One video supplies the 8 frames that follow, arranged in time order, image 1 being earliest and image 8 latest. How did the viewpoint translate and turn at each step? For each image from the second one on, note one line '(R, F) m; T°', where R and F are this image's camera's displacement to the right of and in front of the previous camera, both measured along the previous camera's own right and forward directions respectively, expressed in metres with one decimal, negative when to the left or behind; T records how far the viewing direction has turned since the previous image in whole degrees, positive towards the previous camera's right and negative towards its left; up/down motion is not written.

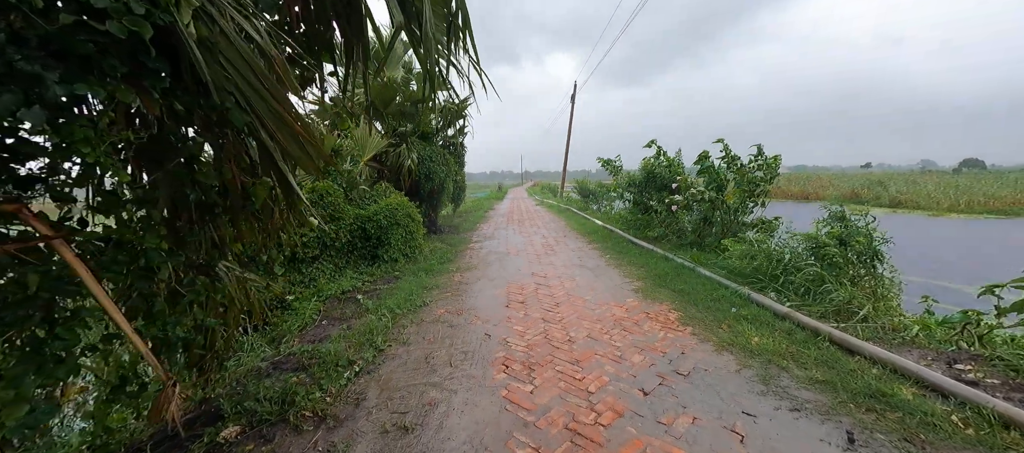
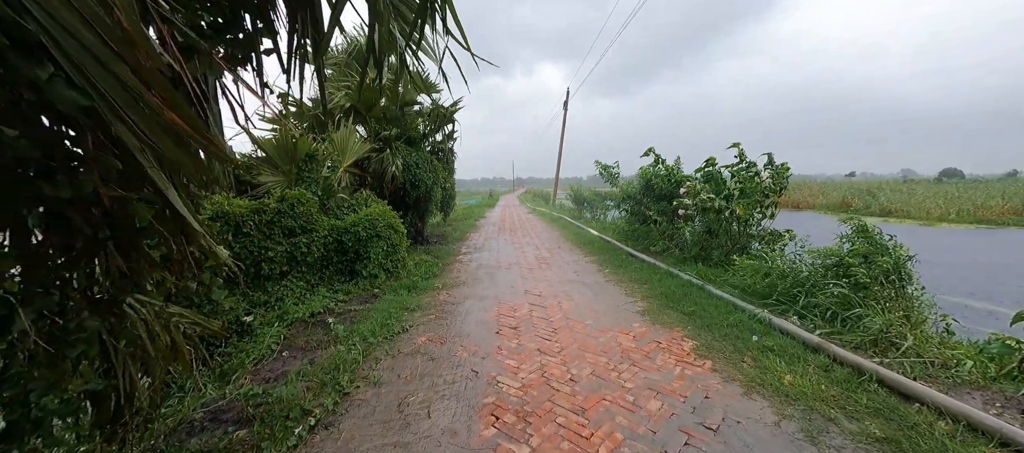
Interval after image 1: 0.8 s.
(0.0, +0.5) m; +1°
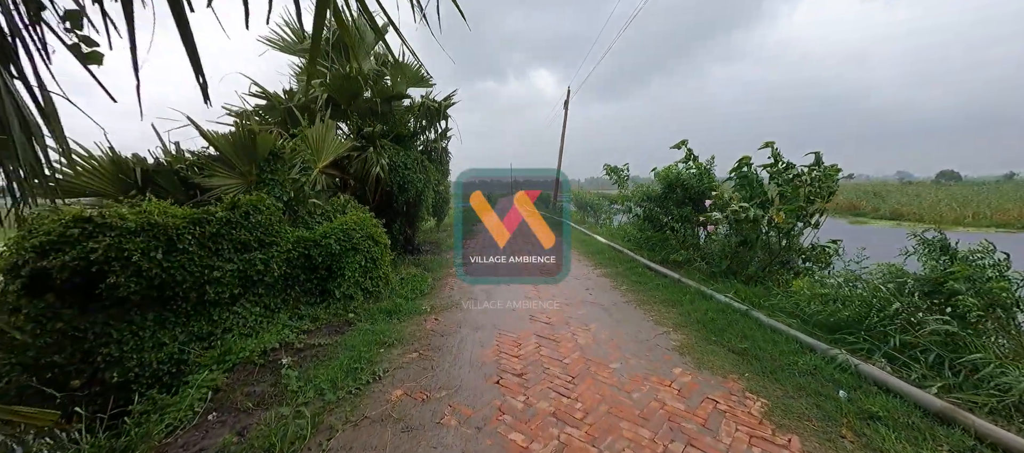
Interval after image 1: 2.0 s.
(0.0, +0.8) m; 0°
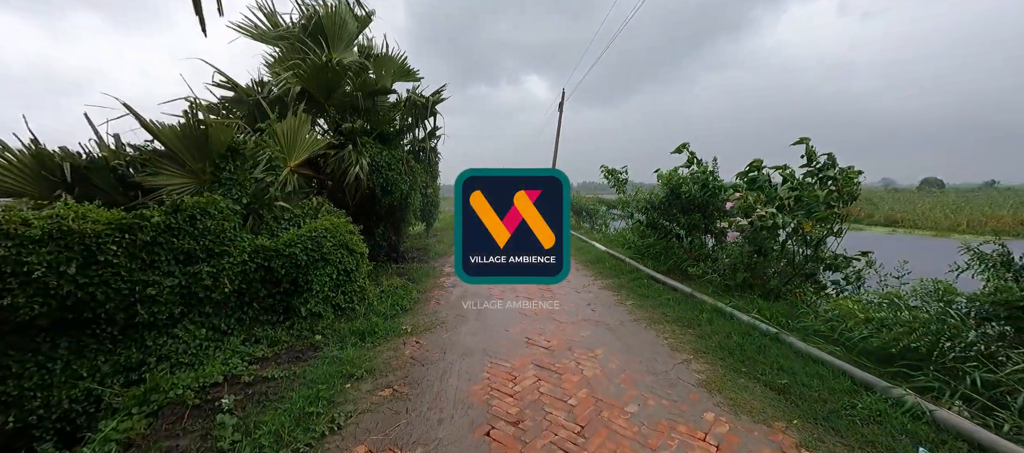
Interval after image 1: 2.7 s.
(0.0, +0.5) m; +1°
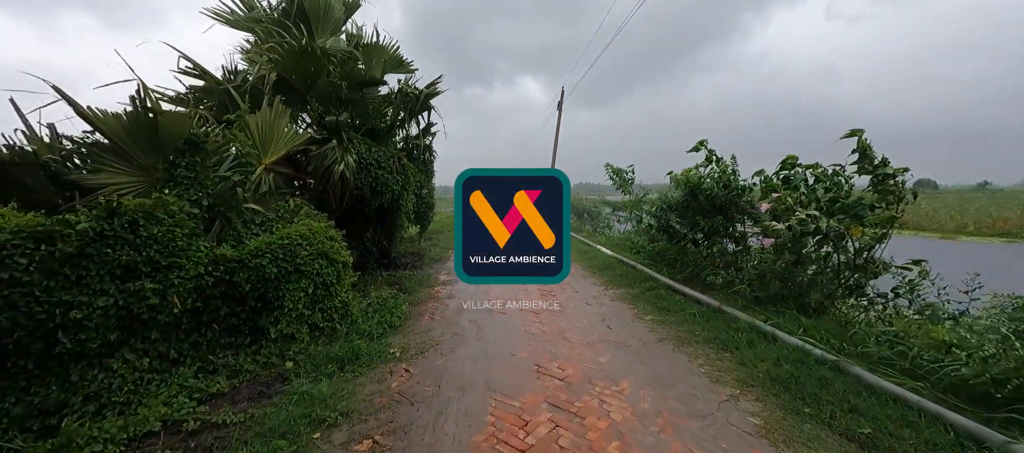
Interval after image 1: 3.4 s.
(-0.1, +0.5) m; +1°
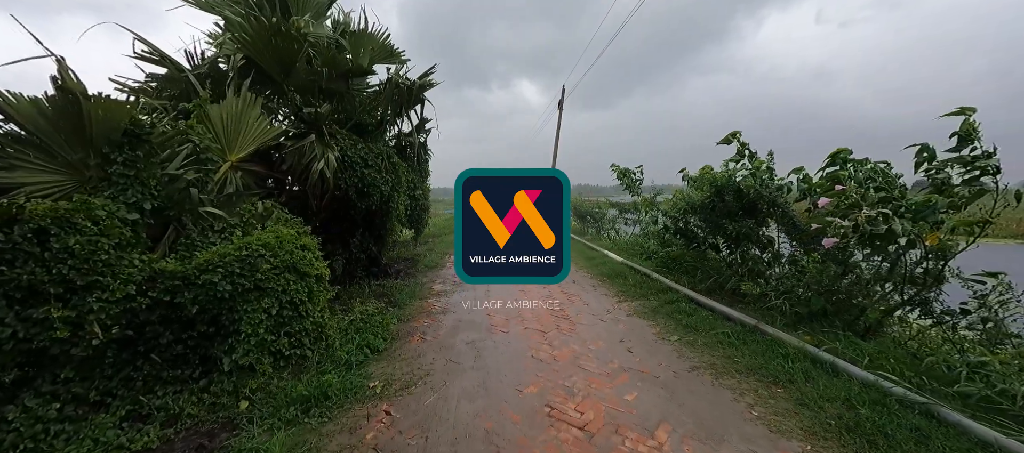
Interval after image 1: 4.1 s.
(0.0, +0.5) m; 0°
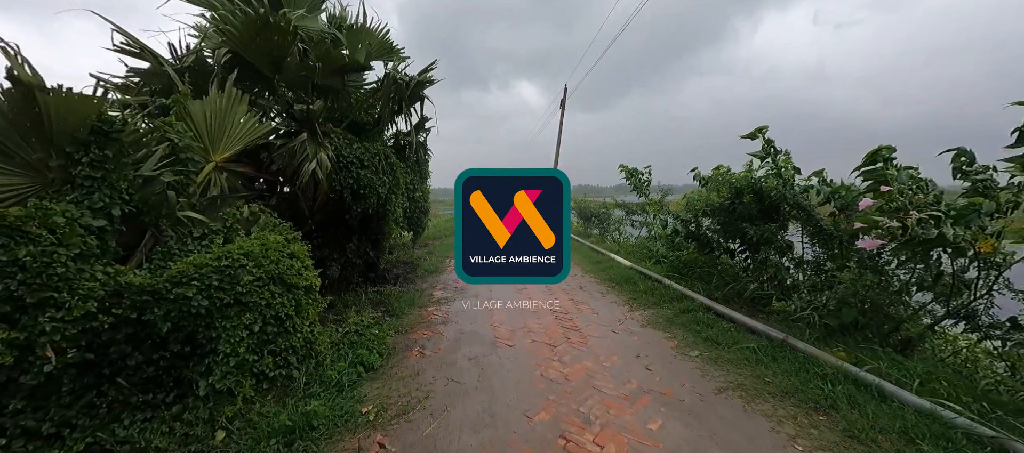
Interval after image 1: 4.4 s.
(-0.1, +0.3) m; 0°
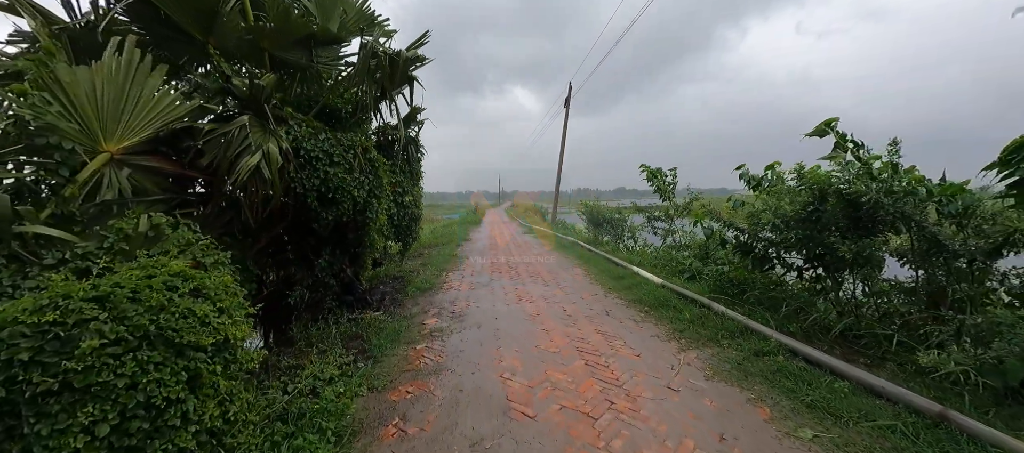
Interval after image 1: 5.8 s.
(-0.1, +1.0) m; 0°
